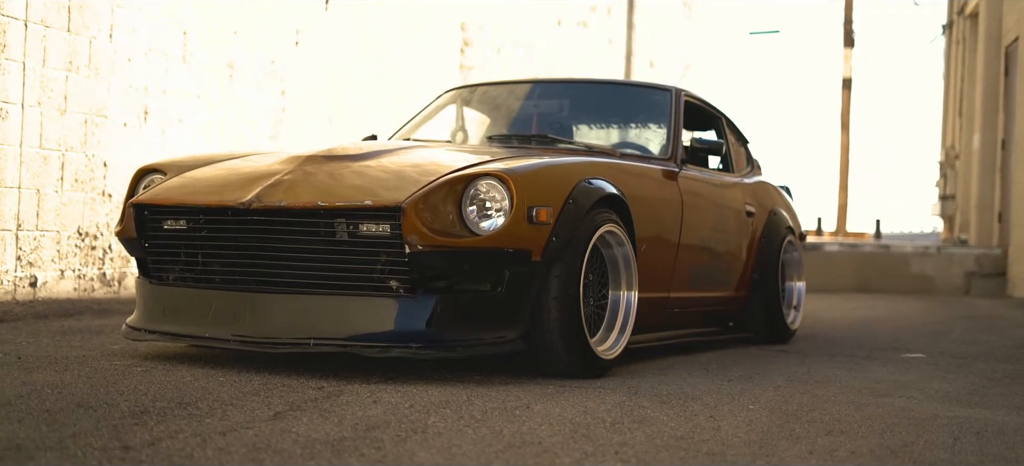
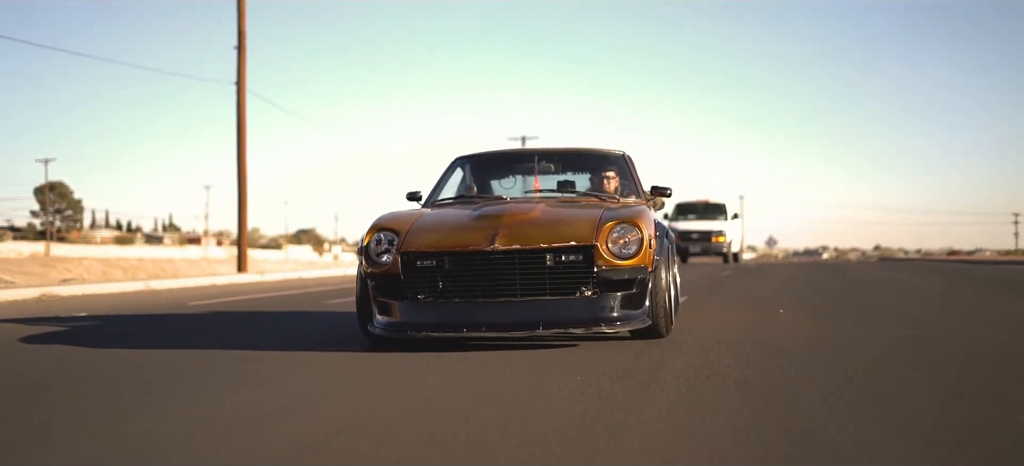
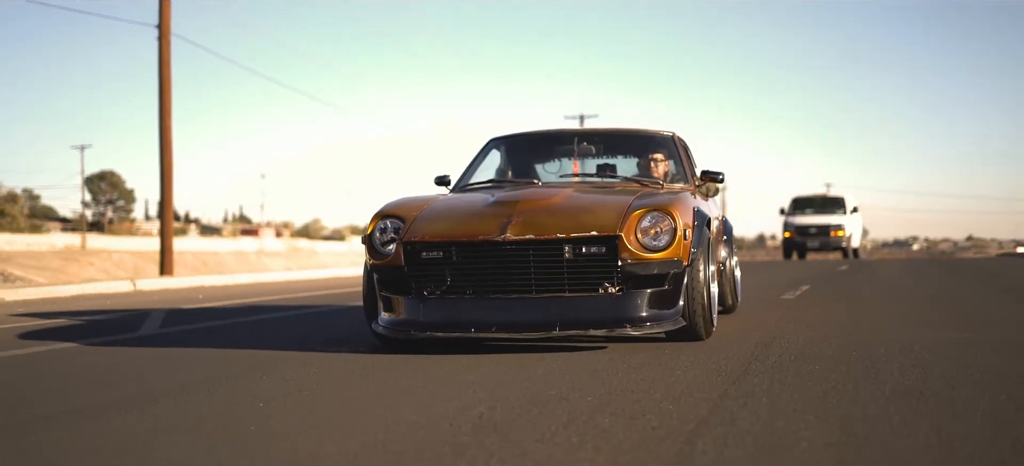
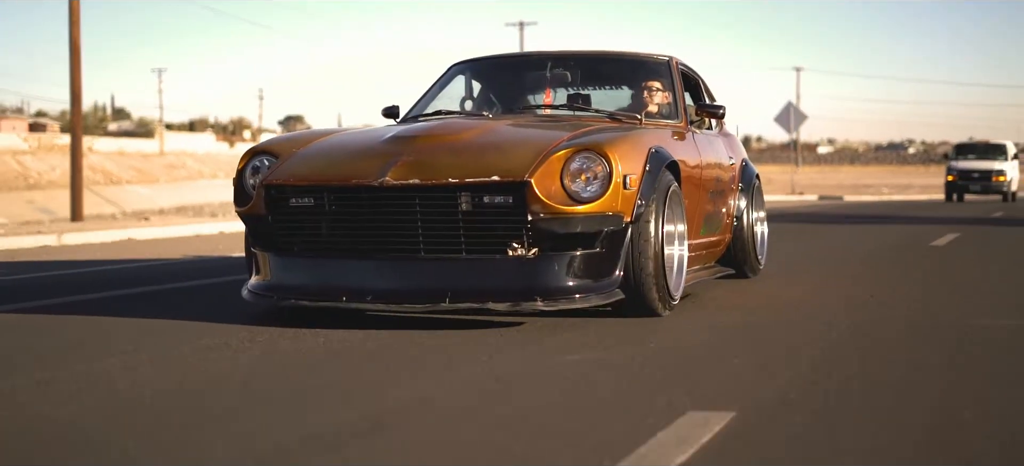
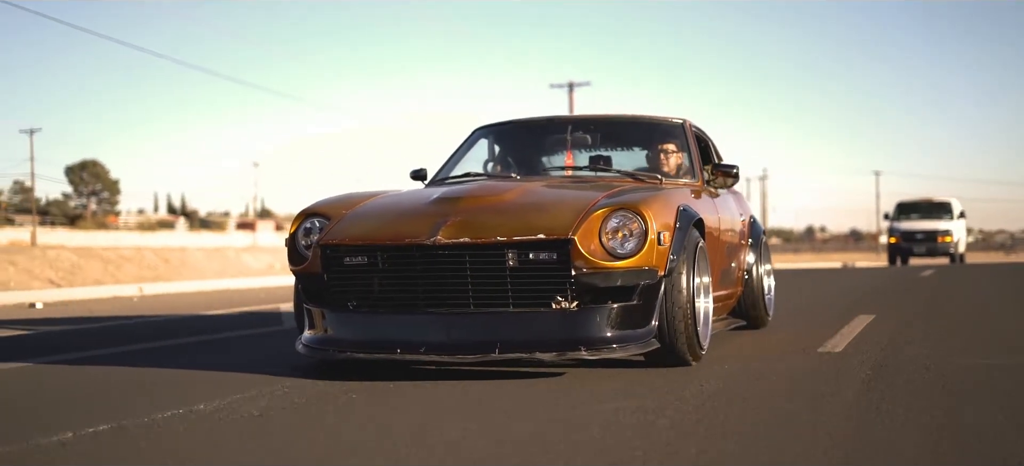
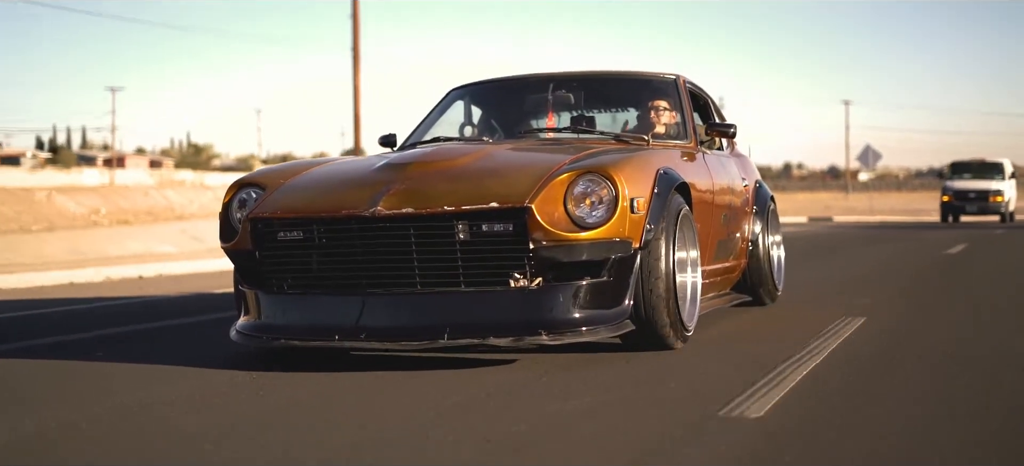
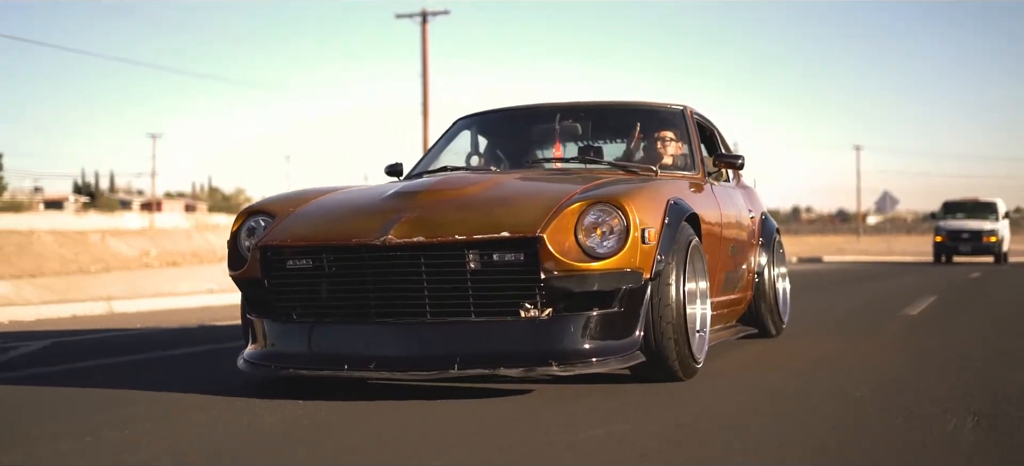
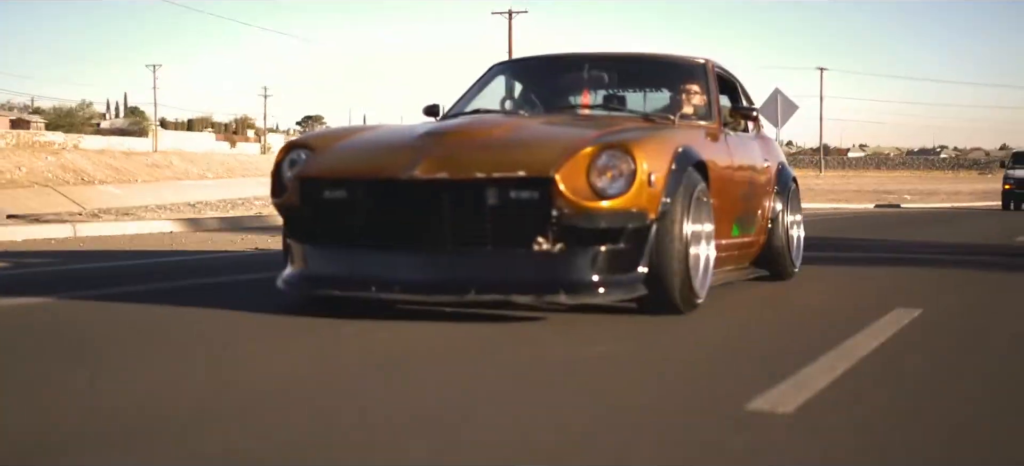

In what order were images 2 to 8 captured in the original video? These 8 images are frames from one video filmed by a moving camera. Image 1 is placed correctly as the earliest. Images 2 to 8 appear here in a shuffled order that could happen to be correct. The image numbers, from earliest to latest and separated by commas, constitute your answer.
8, 4, 6, 7, 5, 3, 2
